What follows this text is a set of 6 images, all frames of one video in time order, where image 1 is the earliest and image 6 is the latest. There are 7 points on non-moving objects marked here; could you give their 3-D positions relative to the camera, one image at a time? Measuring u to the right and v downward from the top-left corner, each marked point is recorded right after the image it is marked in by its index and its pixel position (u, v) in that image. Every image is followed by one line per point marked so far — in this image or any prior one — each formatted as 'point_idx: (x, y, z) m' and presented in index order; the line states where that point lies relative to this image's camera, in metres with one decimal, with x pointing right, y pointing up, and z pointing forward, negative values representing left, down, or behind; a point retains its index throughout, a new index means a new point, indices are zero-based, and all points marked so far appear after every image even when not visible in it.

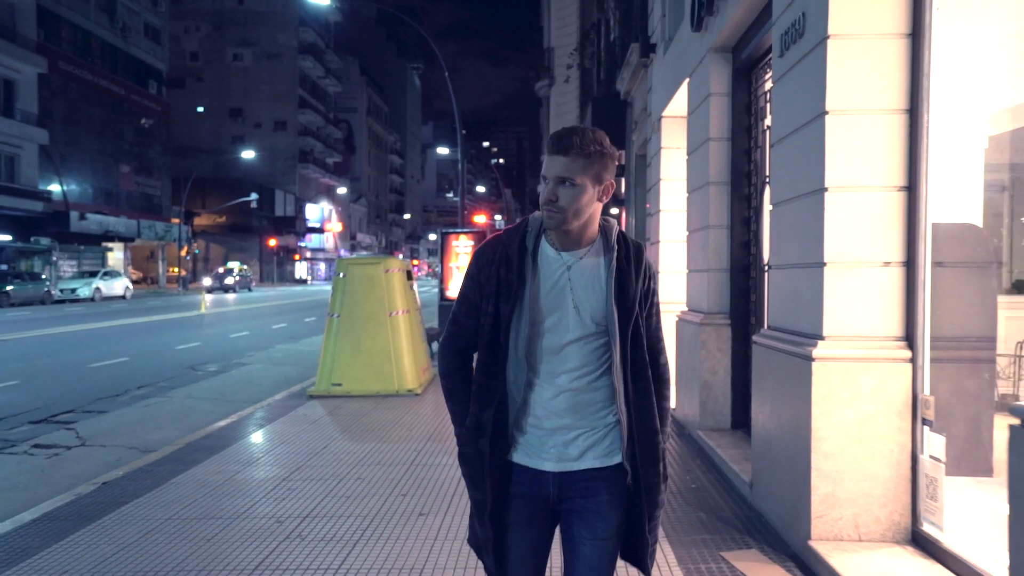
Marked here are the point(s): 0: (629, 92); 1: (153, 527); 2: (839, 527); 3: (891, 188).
0: (+2.0, +3.3, +13.7) m
1: (-2.4, -1.6, +5.6) m
2: (+1.7, -1.2, +4.3) m
3: (+2.0, +0.5, +4.3) m
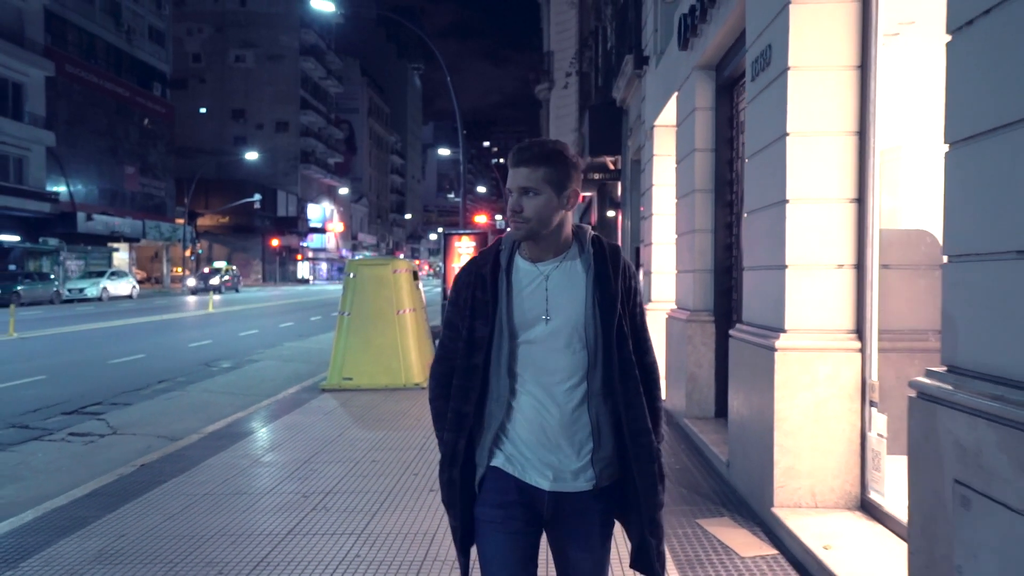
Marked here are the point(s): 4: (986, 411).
0: (+2.0, +3.3, +14.3) m
1: (-2.4, -1.6, +6.3) m
2: (+1.7, -1.2, +4.9) m
3: (+2.0, +0.5, +4.9) m
4: (+1.5, -0.4, +2.4) m
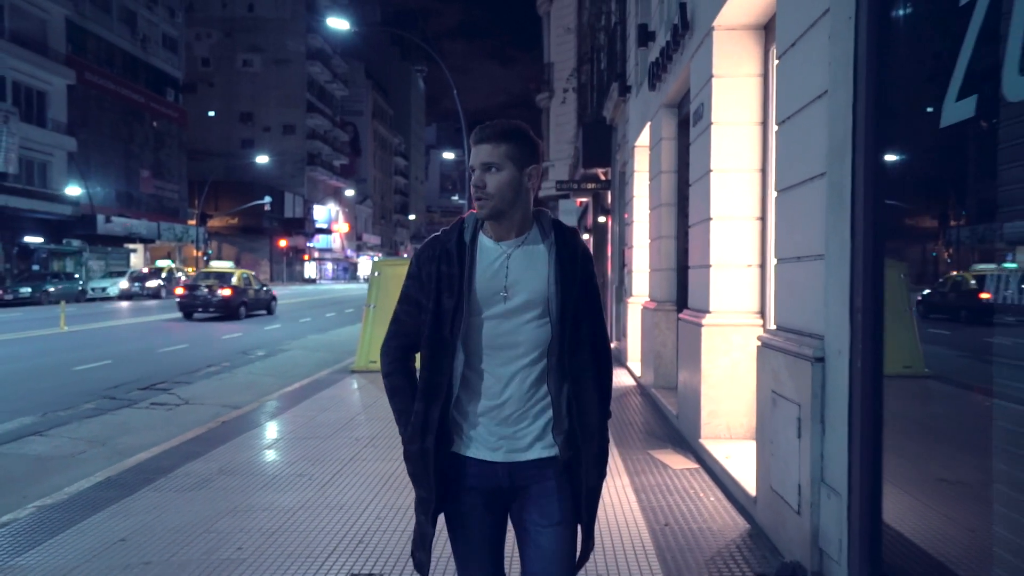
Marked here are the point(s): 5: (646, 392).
0: (+2.0, +3.3, +16.3) m
1: (-2.3, -1.5, +8.2) m
2: (+1.7, -1.2, +6.9) m
3: (+2.0, +0.6, +6.8) m
4: (+1.5, -0.3, +4.3) m
5: (+1.7, -1.3, +10.5) m
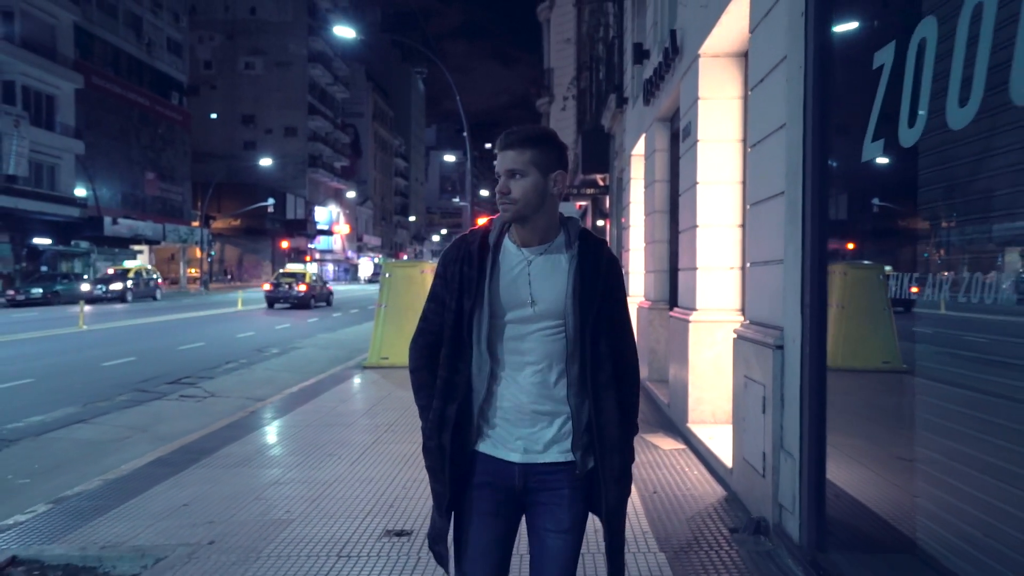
0: (+2.1, +3.3, +17.1) m
1: (-2.3, -1.5, +9.0) m
2: (+1.8, -1.2, +7.7) m
3: (+2.1, +0.6, +7.6) m
4: (+1.5, -0.3, +5.1) m
5: (+1.8, -1.3, +11.3) m
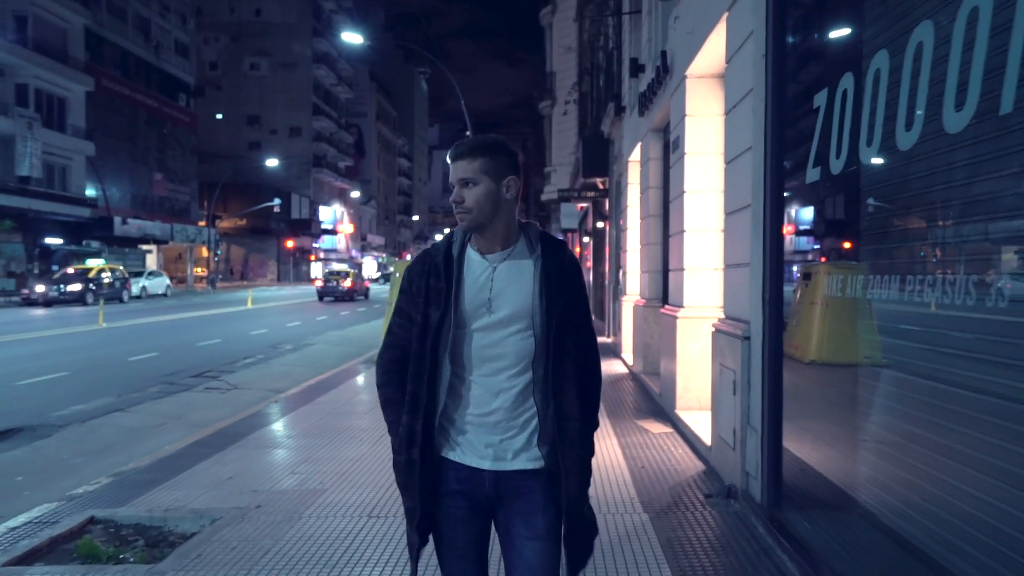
0: (+2.1, +3.3, +17.9) m
1: (-2.2, -1.5, +9.8) m
2: (+1.8, -1.2, +8.5) m
3: (+2.1, +0.6, +8.4) m
4: (+1.6, -0.3, +5.9) m
5: (+1.8, -1.3, +12.1) m
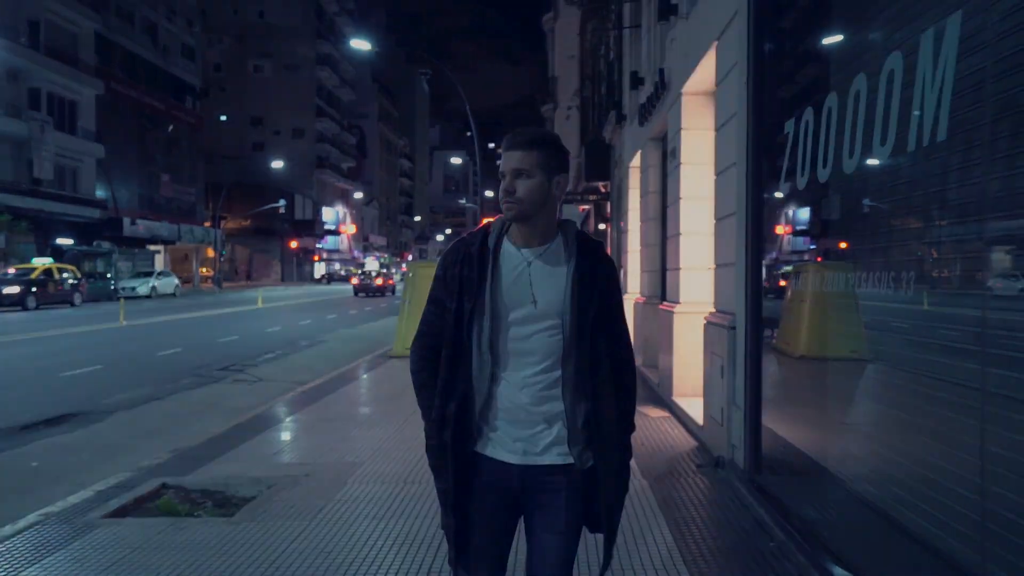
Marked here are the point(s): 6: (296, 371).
0: (+2.3, +3.4, +18.7) m
1: (-2.1, -1.5, +10.7) m
2: (+2.0, -1.2, +9.3) m
3: (+2.2, +0.6, +9.3) m
4: (+1.7, -0.3, +6.8) m
5: (+2.0, -1.3, +13.0) m
6: (-3.9, -1.5, +14.7) m
